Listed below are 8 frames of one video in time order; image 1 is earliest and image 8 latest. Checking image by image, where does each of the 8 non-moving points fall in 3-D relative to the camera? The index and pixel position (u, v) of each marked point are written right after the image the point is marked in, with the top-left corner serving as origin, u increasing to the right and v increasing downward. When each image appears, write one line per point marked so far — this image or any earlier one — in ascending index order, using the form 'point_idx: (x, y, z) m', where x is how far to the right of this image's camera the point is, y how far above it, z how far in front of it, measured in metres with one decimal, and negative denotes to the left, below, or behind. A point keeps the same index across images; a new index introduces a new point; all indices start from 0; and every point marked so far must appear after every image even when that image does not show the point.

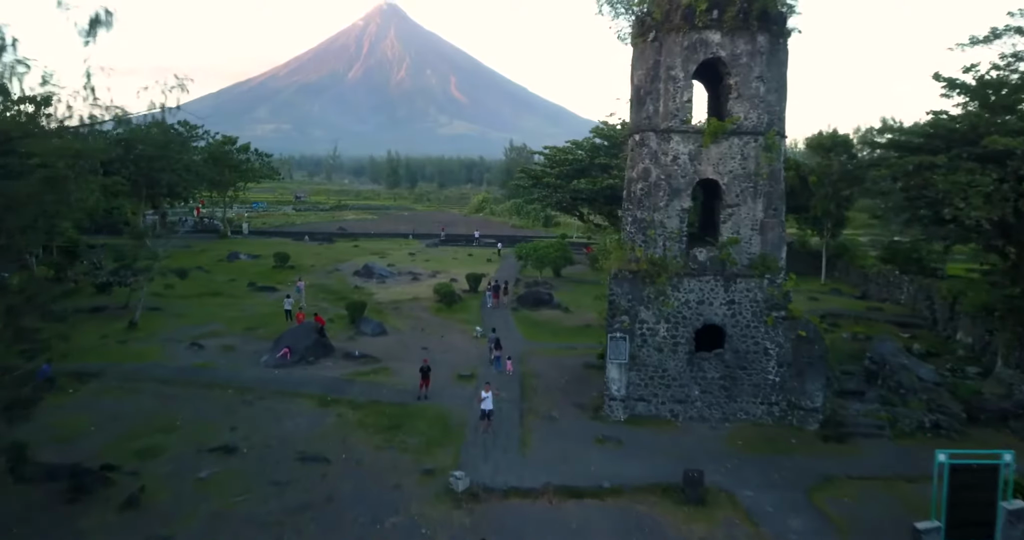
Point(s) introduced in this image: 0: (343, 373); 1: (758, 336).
0: (-3.7, -2.3, +17.9) m
1: (+4.6, -1.2, +15.2) m
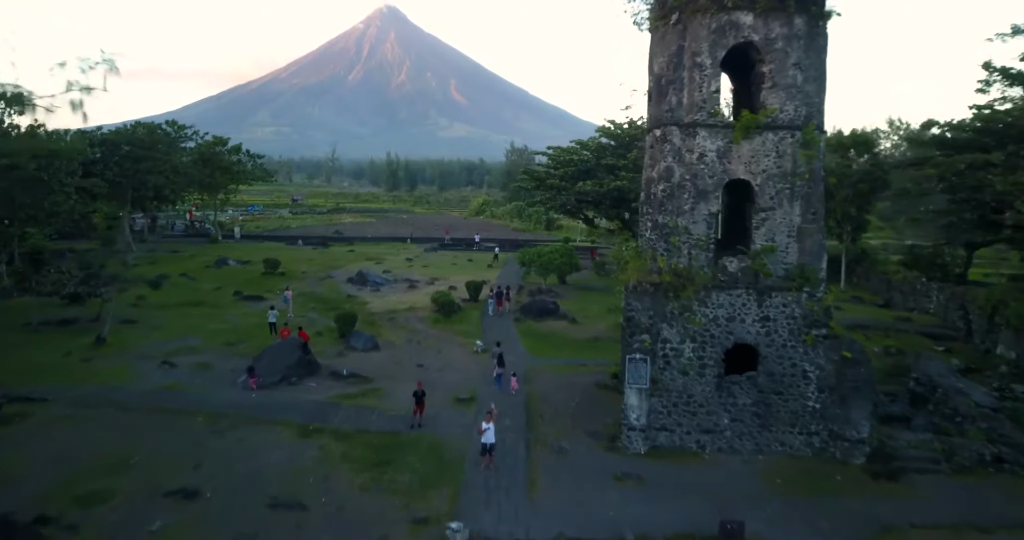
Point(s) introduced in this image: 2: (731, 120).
0: (-3.7, -2.5, +16.1) m
1: (+4.7, -1.5, +13.4) m
2: (+3.7, +2.5, +13.6) m
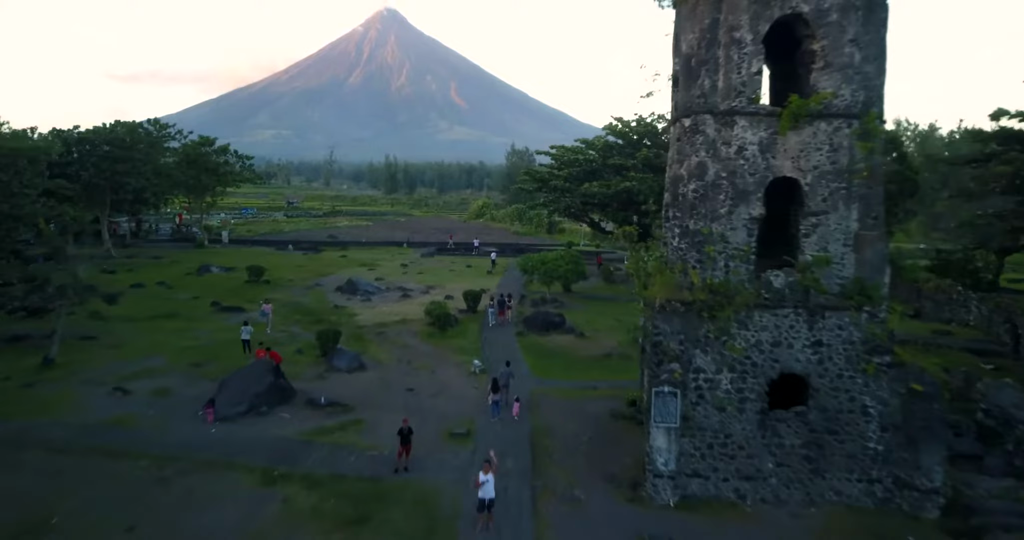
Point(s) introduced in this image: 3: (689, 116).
0: (-3.6, -2.7, +13.9) m
1: (+4.8, -1.7, +11.3) m
2: (+3.7, +2.3, +11.4) m
3: (+2.6, +2.2, +11.8) m
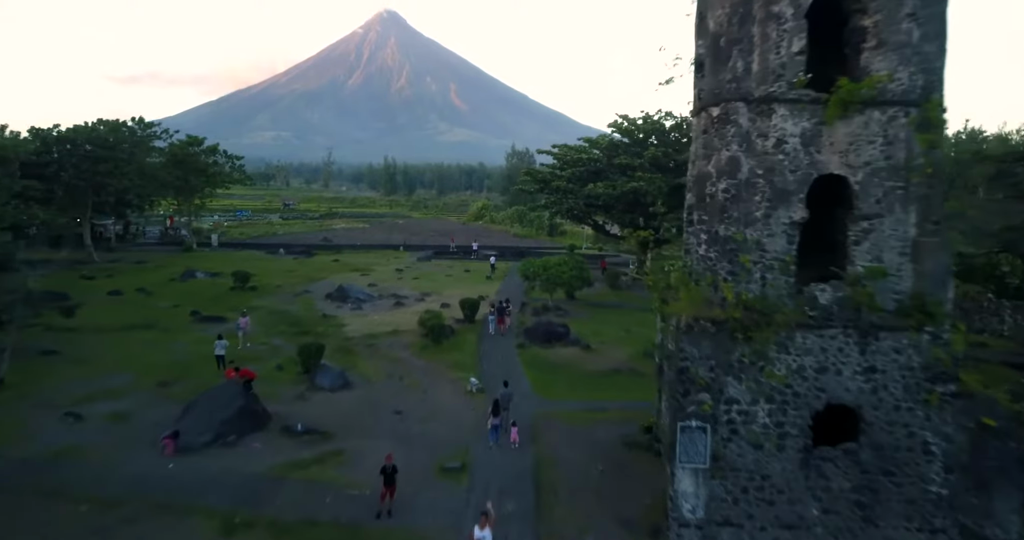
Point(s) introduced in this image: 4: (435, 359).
0: (-3.6, -2.9, +12.2) m
1: (+4.8, -1.8, +9.6) m
2: (+3.7, +2.1, +9.8) m
3: (+2.6, +2.1, +10.1) m
4: (-1.9, -2.2, +19.6) m
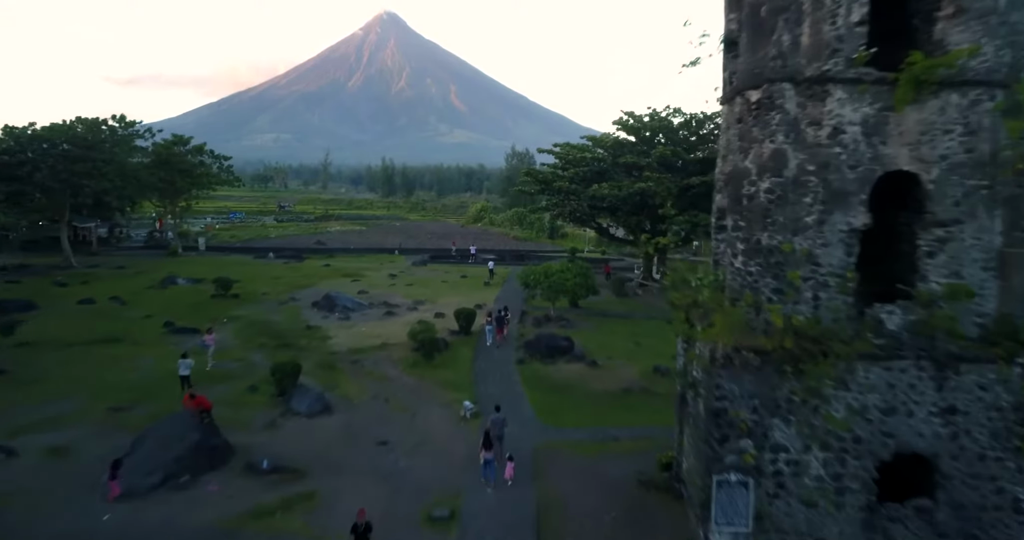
0: (-3.6, -3.1, +10.4) m
1: (+4.8, -2.0, +7.8) m
2: (+3.7, +2.0, +8.0) m
3: (+2.6, +1.9, +8.4) m
4: (-1.9, -2.4, +17.8) m
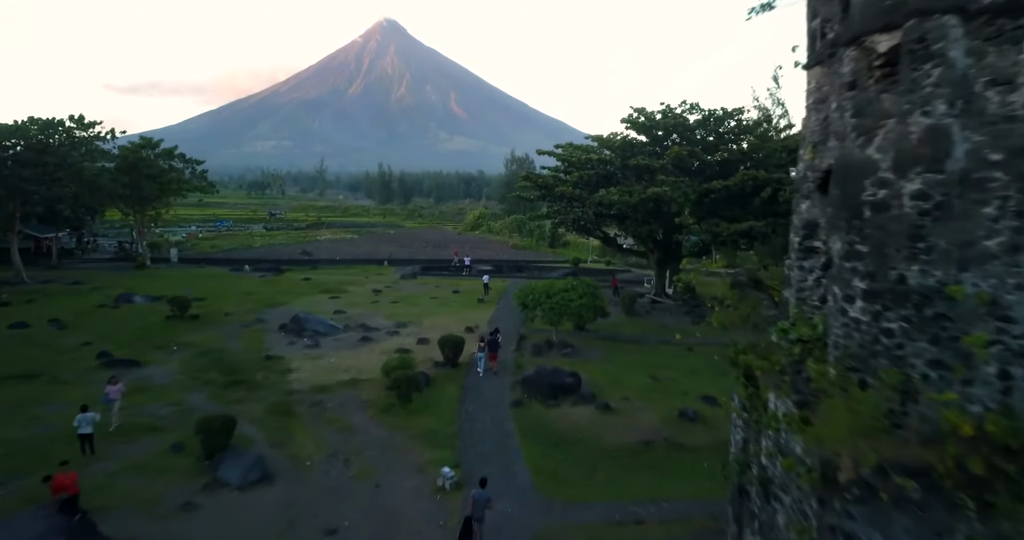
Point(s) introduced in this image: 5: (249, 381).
0: (-3.7, -3.5, +7.1) m
1: (+4.6, -2.3, +4.5) m
2: (+3.6, +1.6, +4.7) m
3: (+2.4, +1.6, +5.1) m
4: (-2.0, -2.8, +14.5) m
5: (-5.6, -2.4, +17.4) m
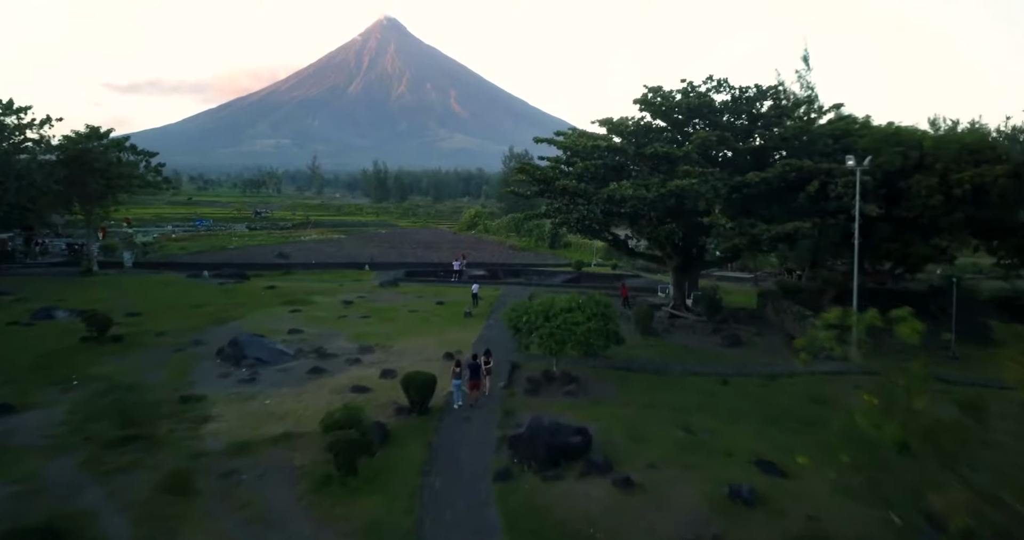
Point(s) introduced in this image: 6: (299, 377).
0: (-4.0, -3.8, +2.8) m
1: (+4.4, -2.6, +0.2) m
2: (+3.3, +1.3, +0.4) m
3: (+2.2, +1.2, +0.8) m
4: (-2.2, -3.1, +10.2) m
5: (-5.8, -2.7, +13.1) m
6: (-4.4, -2.2, +16.7) m
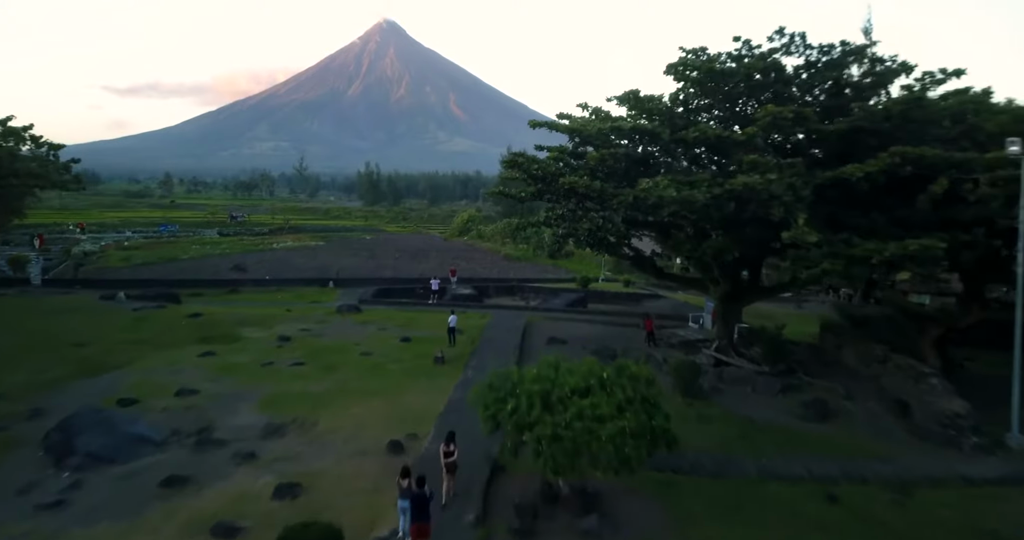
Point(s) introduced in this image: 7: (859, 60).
0: (-4.2, -4.3, -3.6) m
1: (+4.2, -3.2, -6.2) m
2: (+3.1, +0.7, -6.0) m
3: (+2.0, +0.7, -5.6) m
4: (-2.5, -3.7, +3.8) m
5: (-6.1, -3.3, +6.7) m
6: (-4.6, -2.8, +10.3) m
7: (+6.9, +4.1, +16.1) m
